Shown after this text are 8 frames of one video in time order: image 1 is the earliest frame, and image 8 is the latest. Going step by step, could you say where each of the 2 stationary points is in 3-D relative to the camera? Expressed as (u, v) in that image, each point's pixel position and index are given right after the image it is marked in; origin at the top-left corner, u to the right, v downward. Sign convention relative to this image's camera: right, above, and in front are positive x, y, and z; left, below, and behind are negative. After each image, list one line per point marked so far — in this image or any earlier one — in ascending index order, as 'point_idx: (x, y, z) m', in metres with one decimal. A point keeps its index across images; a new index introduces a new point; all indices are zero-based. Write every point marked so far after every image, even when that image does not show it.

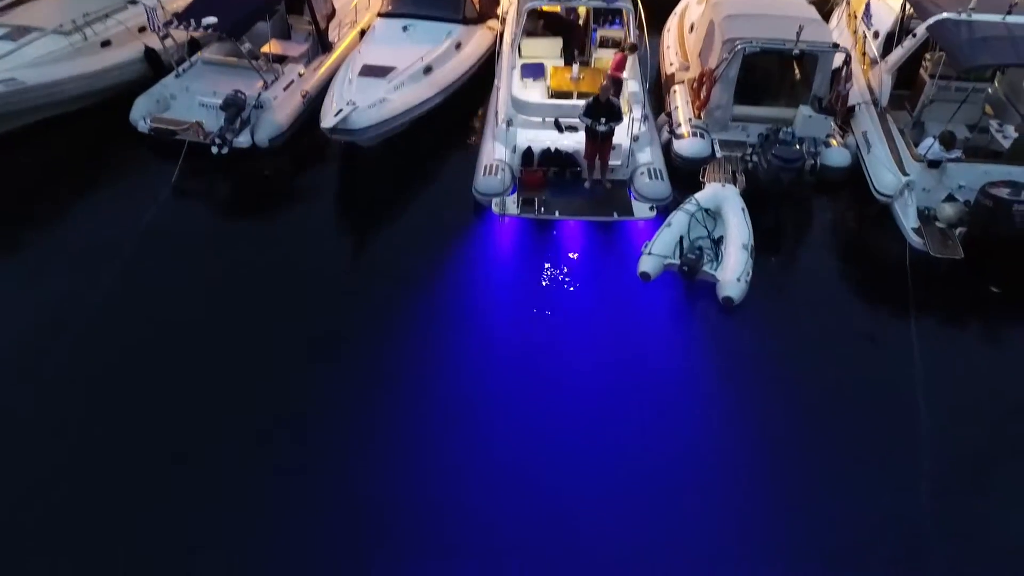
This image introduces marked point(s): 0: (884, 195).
0: (+3.0, +0.7, +5.7) m
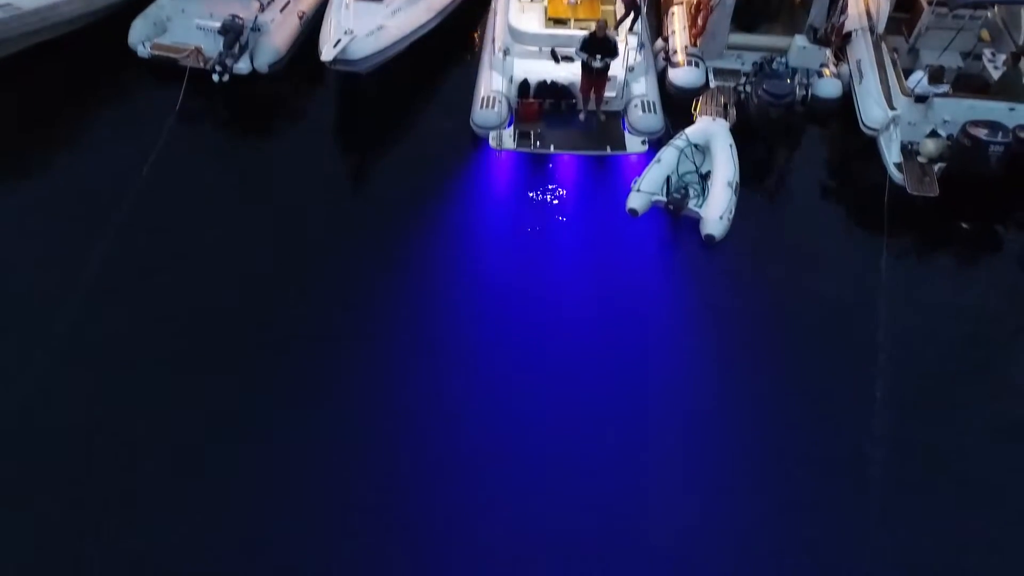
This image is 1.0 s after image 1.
0: (+3.0, +1.3, +5.9) m
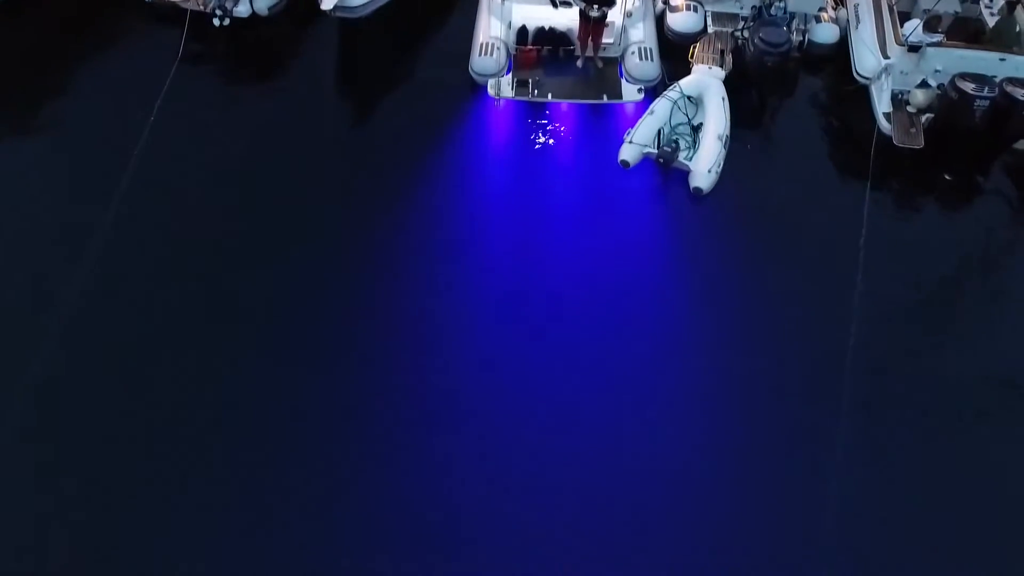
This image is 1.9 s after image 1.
0: (+3.0, +1.8, +6.0) m
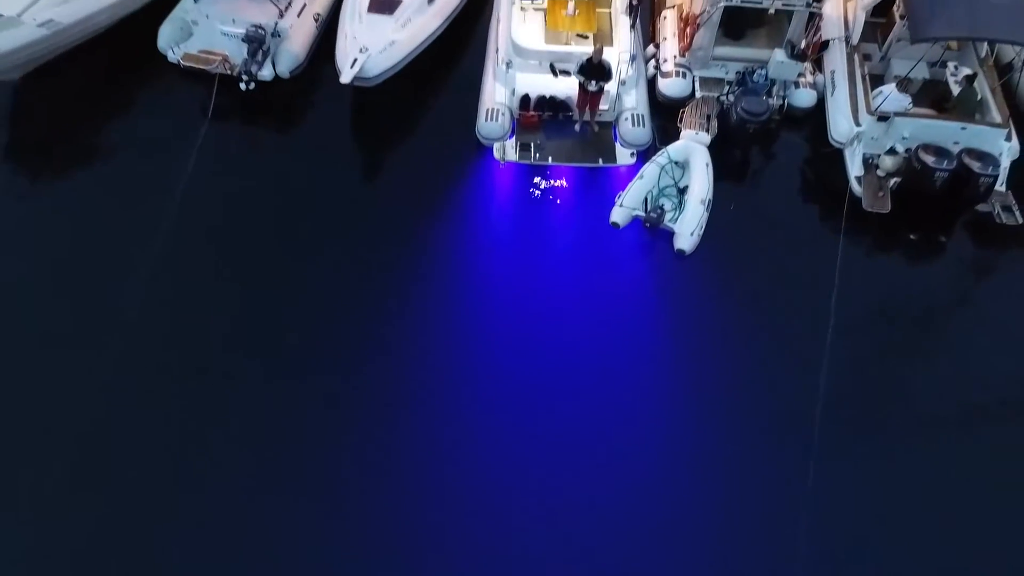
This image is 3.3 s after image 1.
0: (+3.0, +1.3, +6.5) m
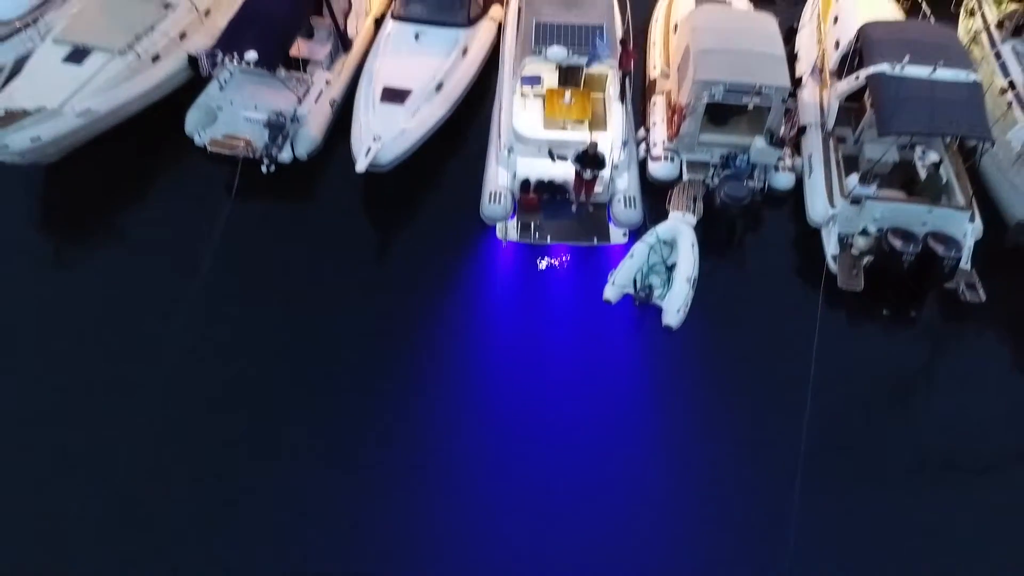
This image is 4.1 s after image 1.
0: (+3.0, +0.7, +7.0) m
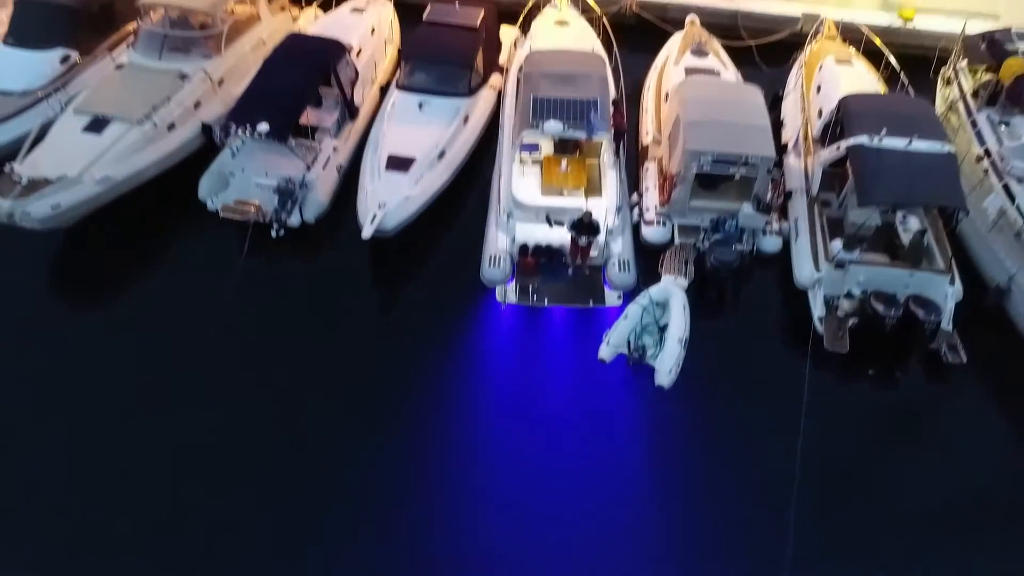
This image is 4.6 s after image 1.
0: (+3.0, +0.1, +7.3) m
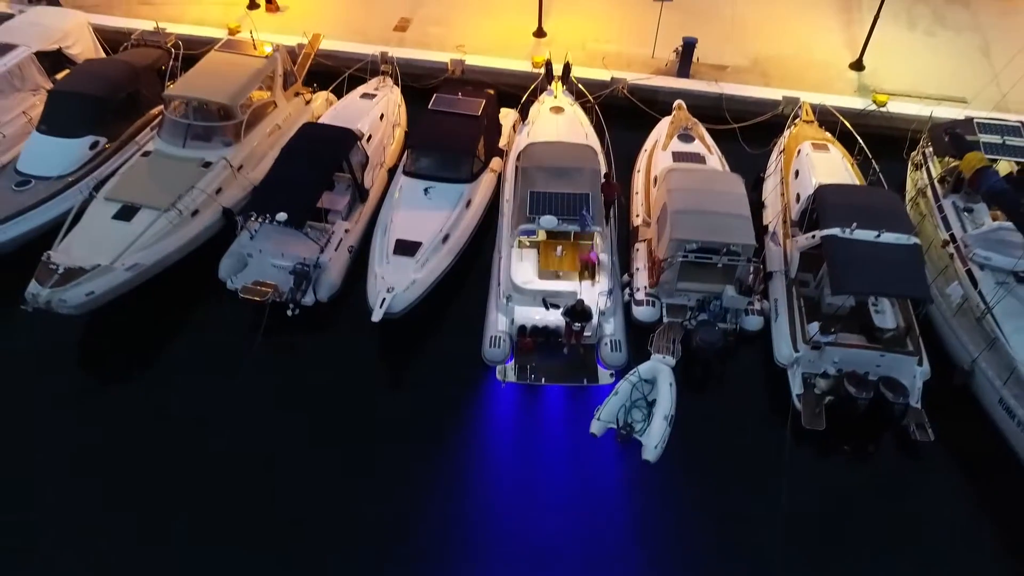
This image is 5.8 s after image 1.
0: (+3.0, -0.8, +7.8) m
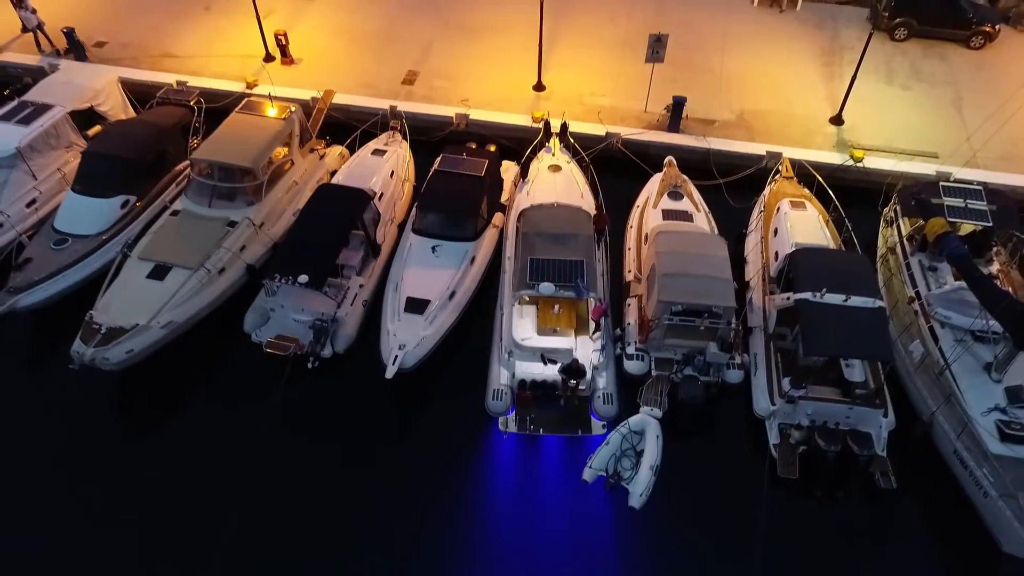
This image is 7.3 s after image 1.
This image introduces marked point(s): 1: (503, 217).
0: (+3.0, -1.5, +8.6) m
1: (-0.1, +1.1, +10.5) m
